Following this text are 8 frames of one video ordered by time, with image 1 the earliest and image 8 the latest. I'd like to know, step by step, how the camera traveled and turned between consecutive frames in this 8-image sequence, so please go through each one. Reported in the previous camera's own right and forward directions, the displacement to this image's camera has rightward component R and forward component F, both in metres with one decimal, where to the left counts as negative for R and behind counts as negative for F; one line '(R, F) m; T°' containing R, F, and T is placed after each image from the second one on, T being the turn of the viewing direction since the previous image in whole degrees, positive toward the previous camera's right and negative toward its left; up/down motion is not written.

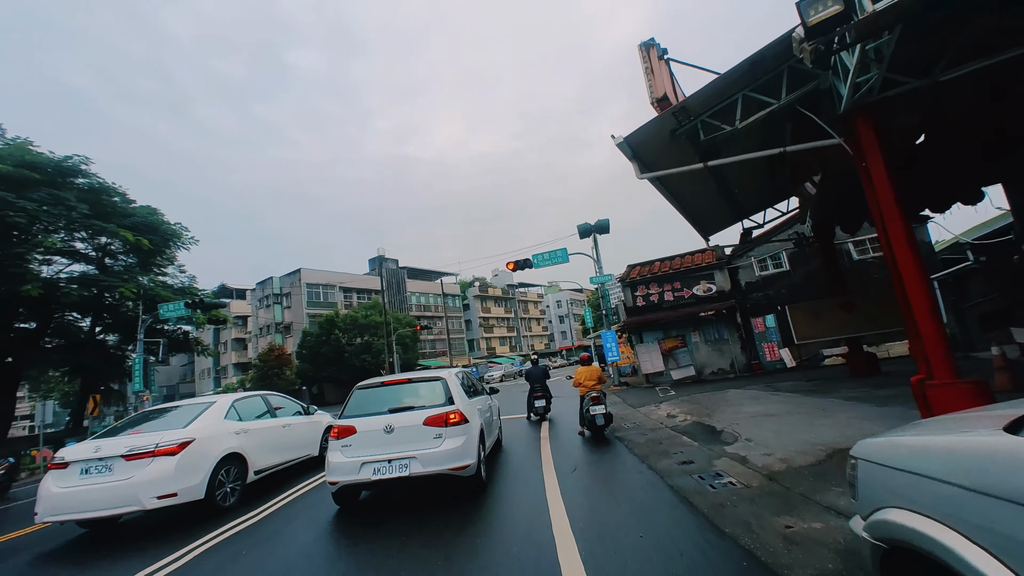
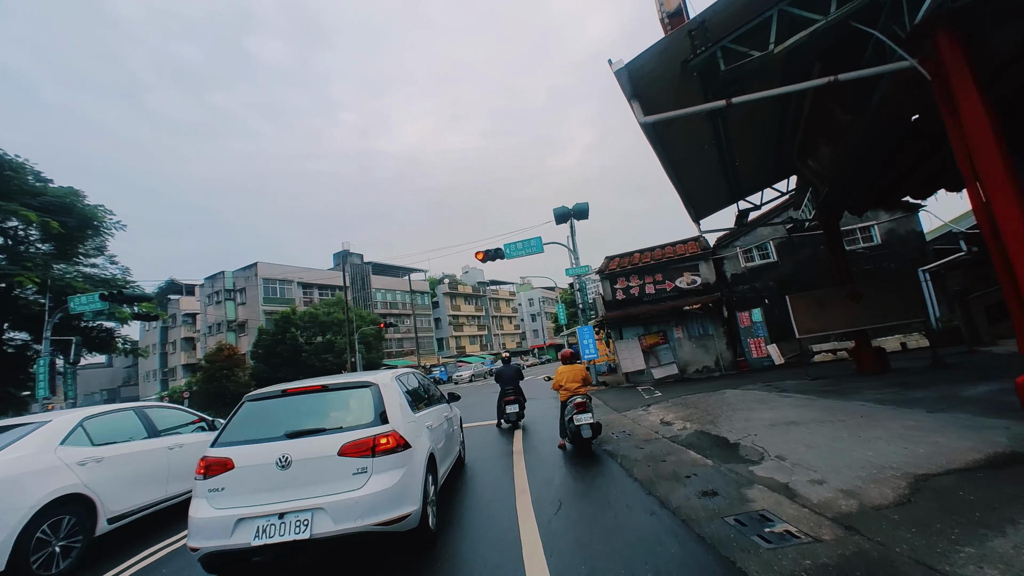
(+0.1, +1.5) m; +4°
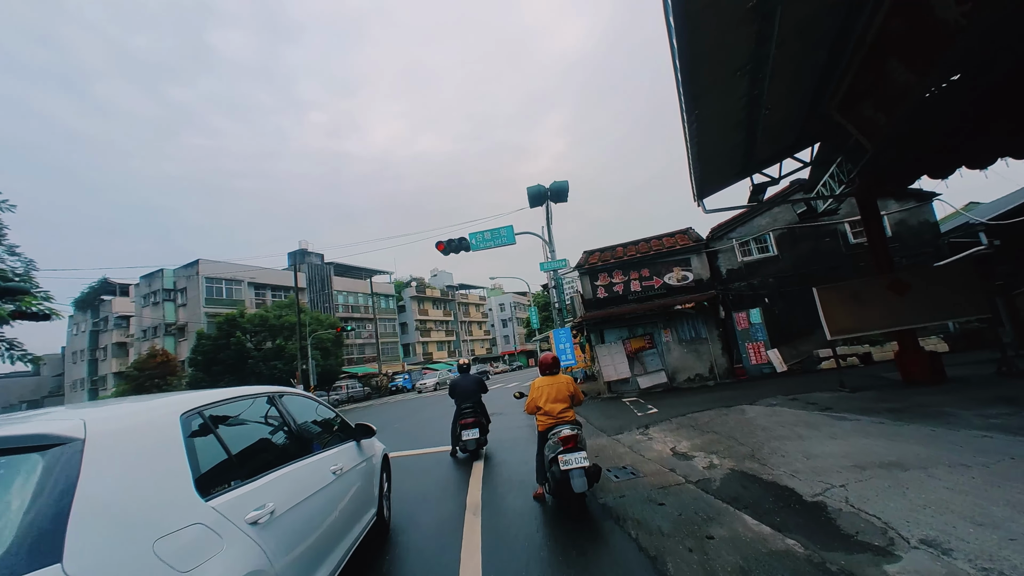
(+0.2, +2.1) m; +4°
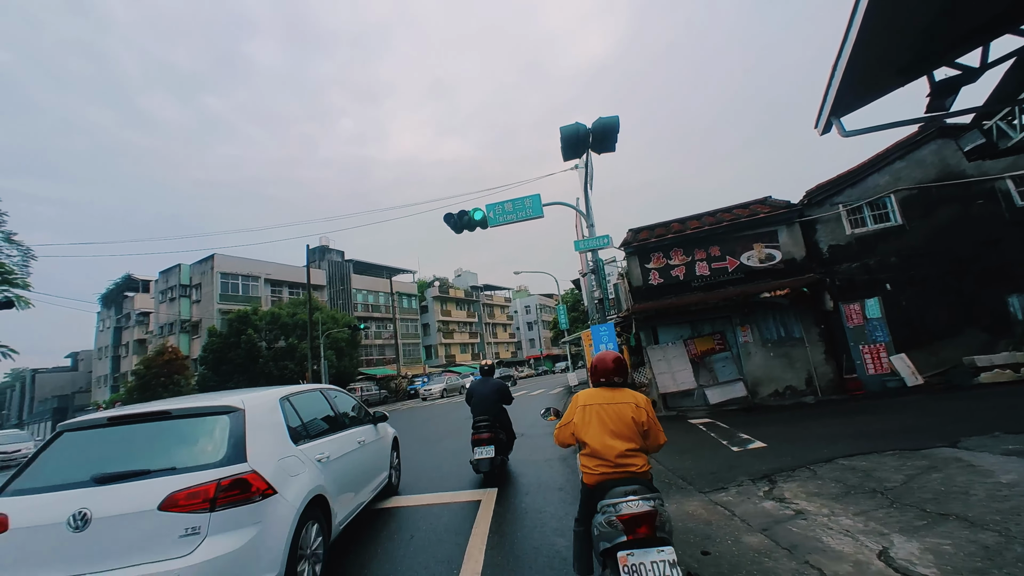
(0.0, +2.8) m; -4°
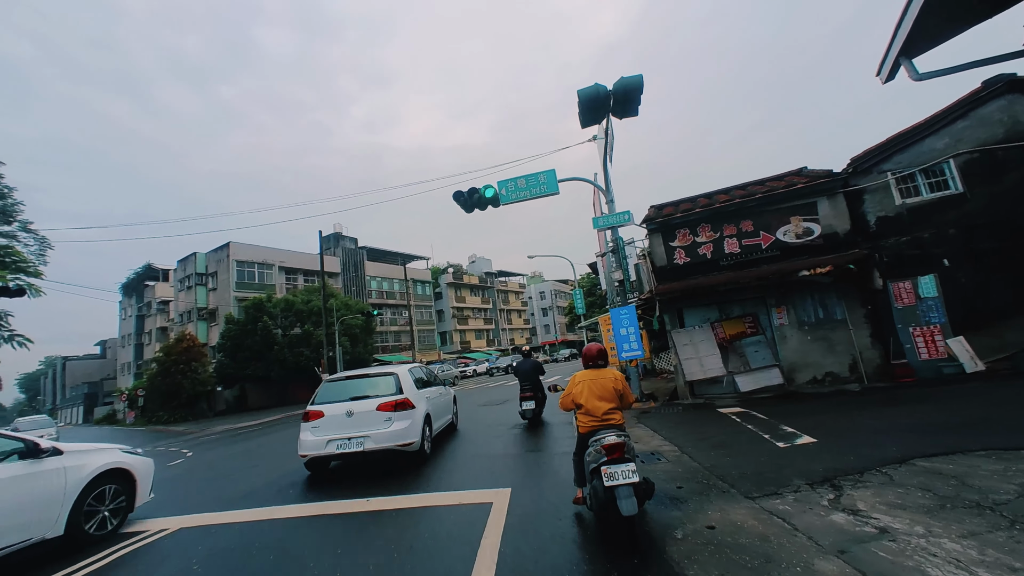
(0.0, +0.6) m; -2°
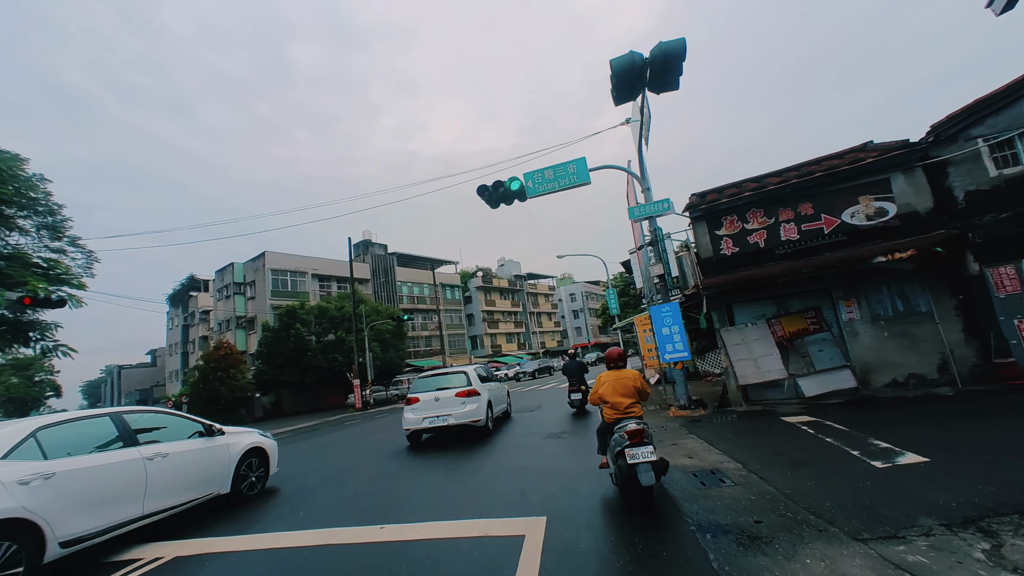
(0.0, +0.7) m; -4°
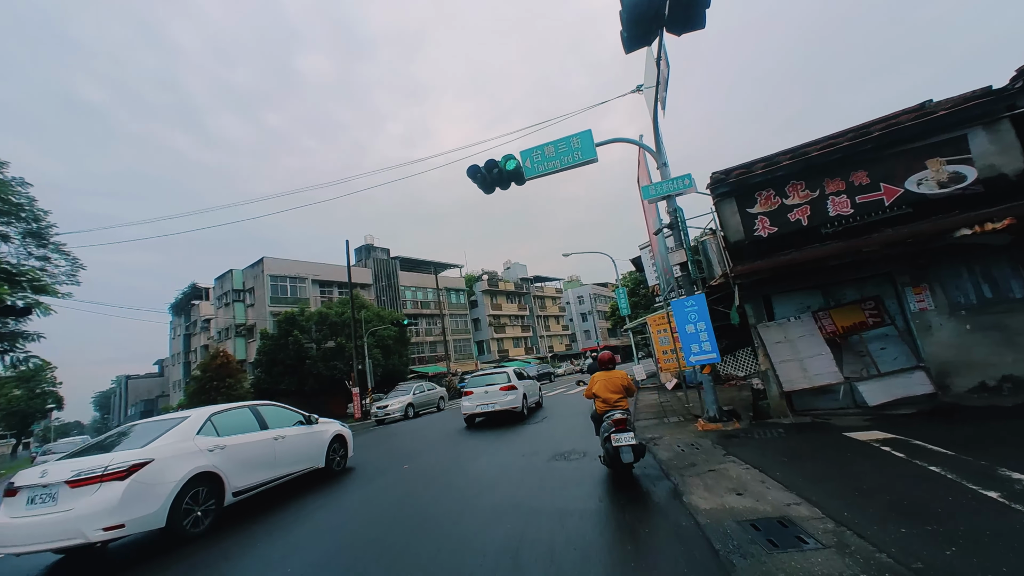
(+0.2, +1.3) m; -1°
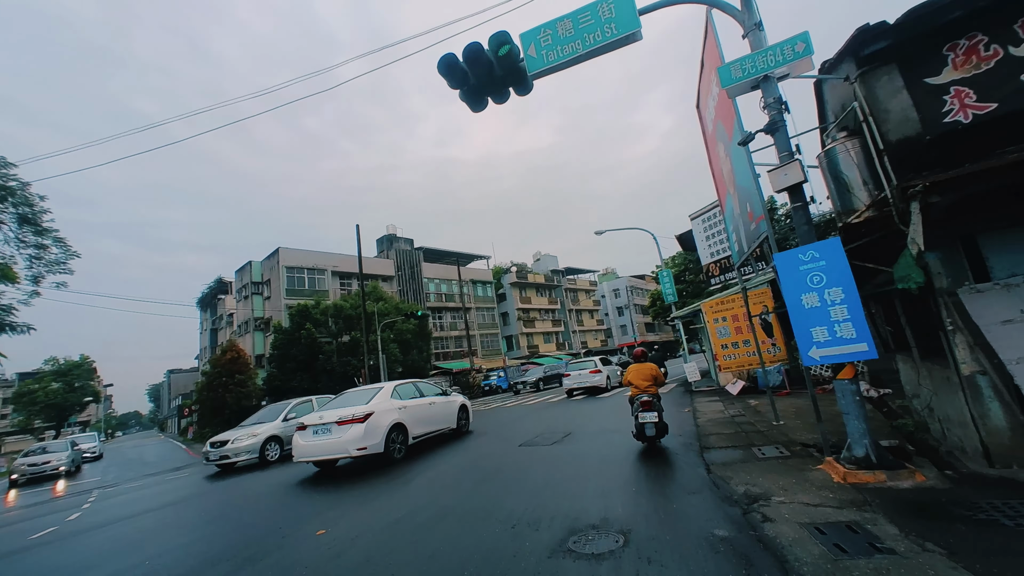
(+0.5, +3.1) m; -5°
